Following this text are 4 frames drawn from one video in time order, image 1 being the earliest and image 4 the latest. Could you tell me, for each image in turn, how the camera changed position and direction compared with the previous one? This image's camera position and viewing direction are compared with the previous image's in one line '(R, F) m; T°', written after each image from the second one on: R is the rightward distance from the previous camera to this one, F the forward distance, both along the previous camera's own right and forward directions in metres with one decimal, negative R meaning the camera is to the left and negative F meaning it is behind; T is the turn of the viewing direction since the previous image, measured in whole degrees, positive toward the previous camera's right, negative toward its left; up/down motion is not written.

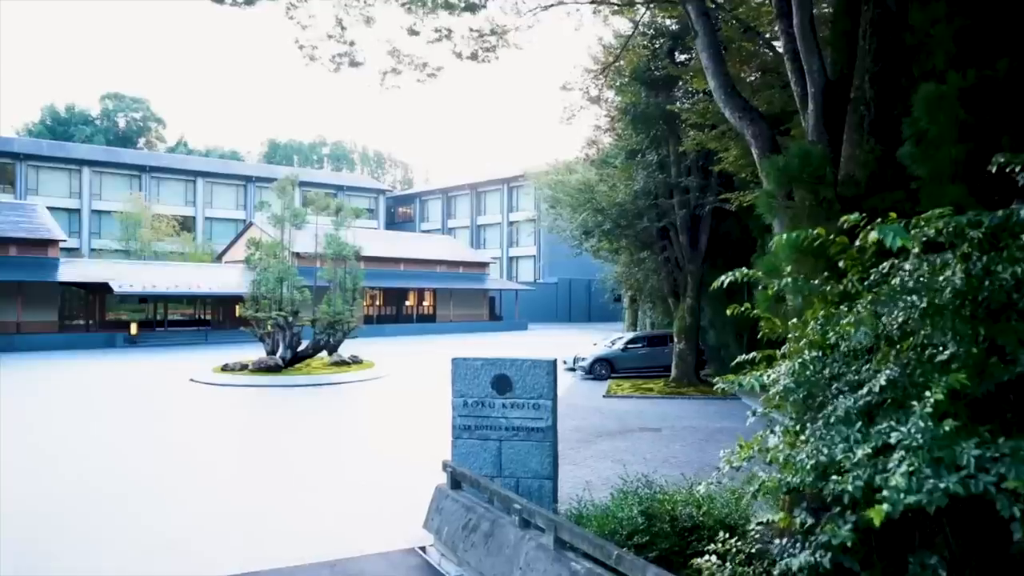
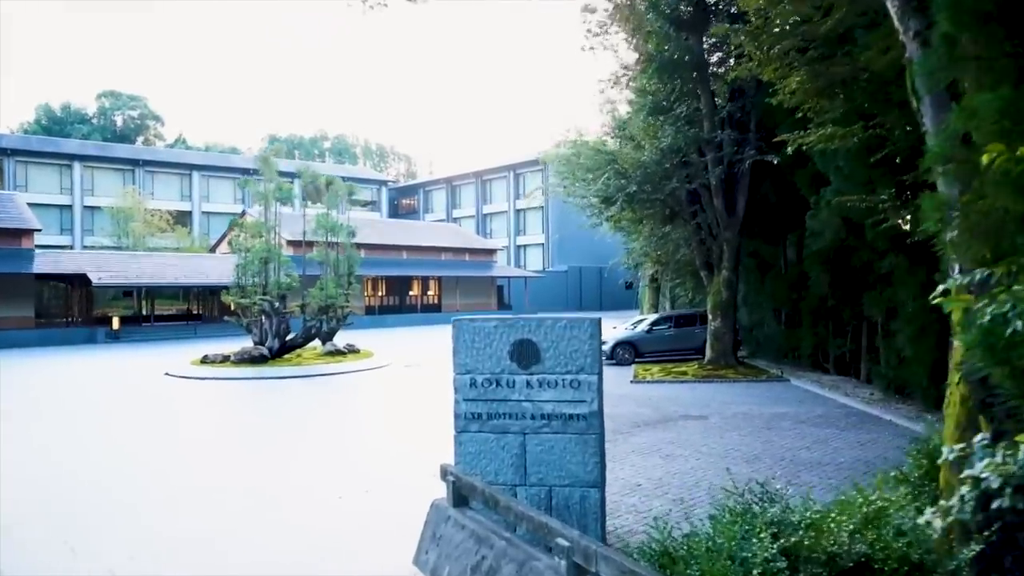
(-0.1, +2.1) m; -1°
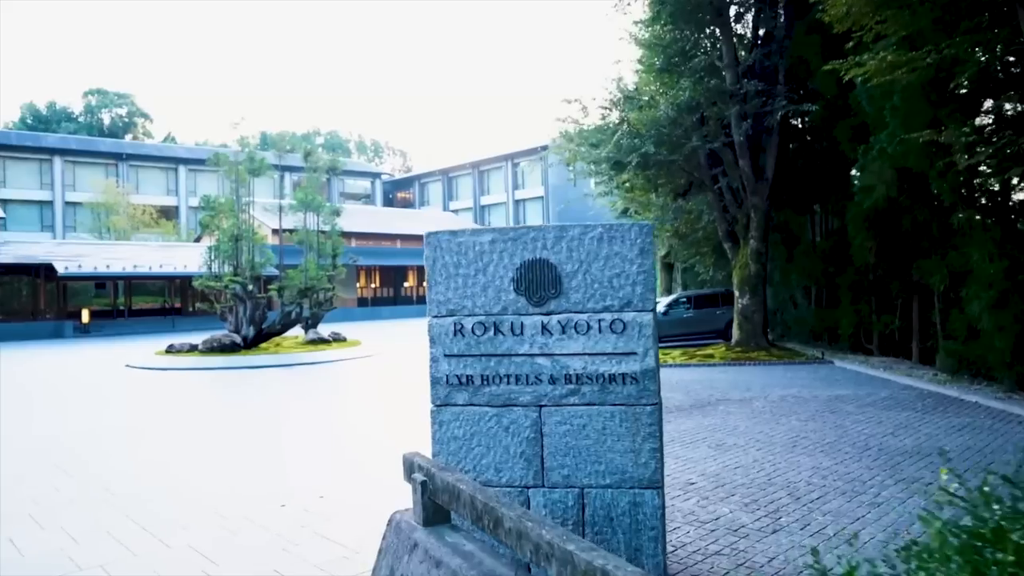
(0.0, +1.7) m; 0°
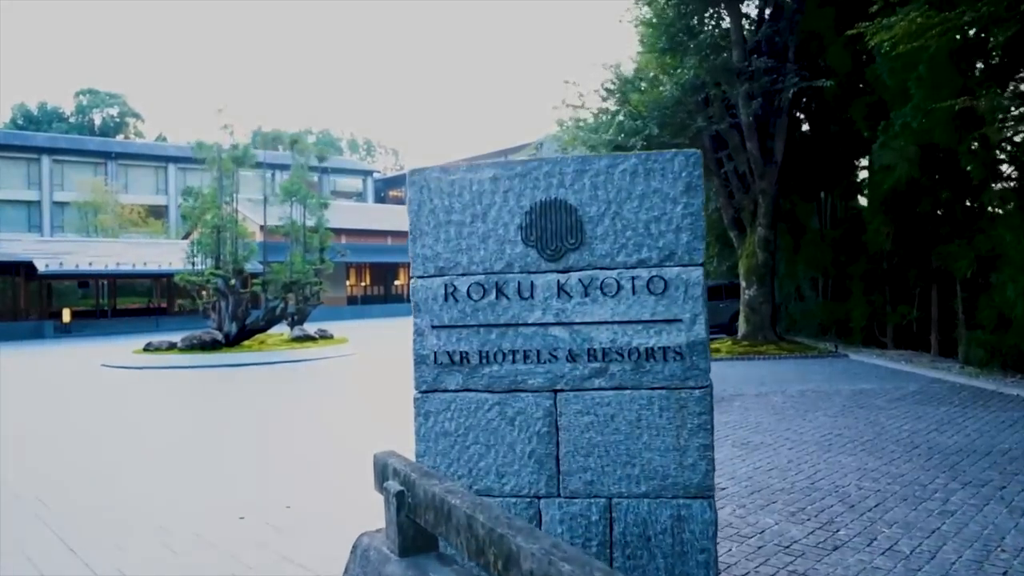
(0.0, +0.7) m; 0°
